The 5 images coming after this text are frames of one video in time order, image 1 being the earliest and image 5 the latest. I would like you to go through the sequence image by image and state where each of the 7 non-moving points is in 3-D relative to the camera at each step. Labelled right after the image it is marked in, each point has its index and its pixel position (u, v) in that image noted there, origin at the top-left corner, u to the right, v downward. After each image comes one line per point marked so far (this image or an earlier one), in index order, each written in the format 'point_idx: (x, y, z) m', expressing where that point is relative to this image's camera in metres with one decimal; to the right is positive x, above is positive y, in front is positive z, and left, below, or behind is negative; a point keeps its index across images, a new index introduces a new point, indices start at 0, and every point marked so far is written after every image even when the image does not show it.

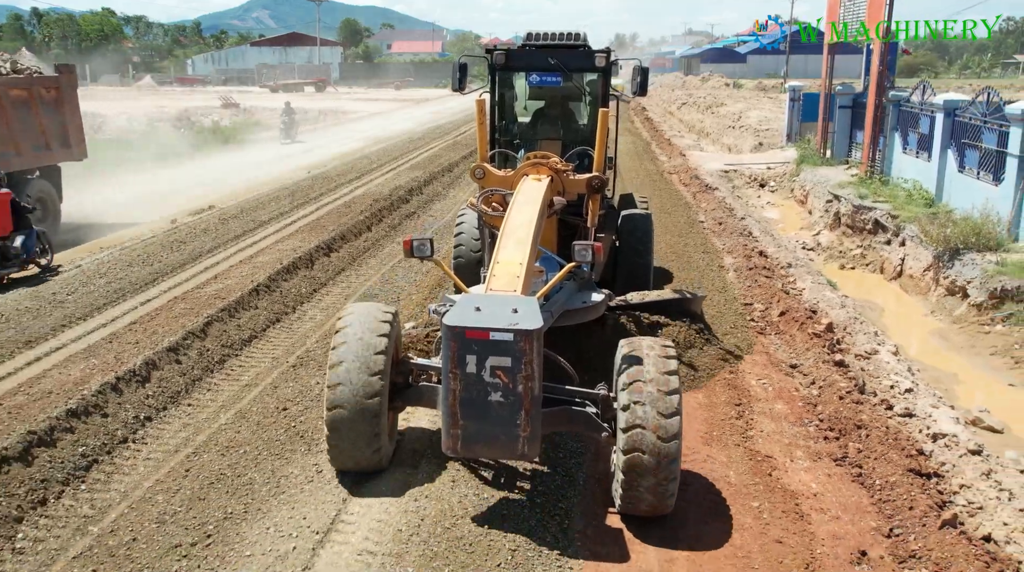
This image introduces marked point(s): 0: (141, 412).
0: (-2.6, -0.9, +6.7) m
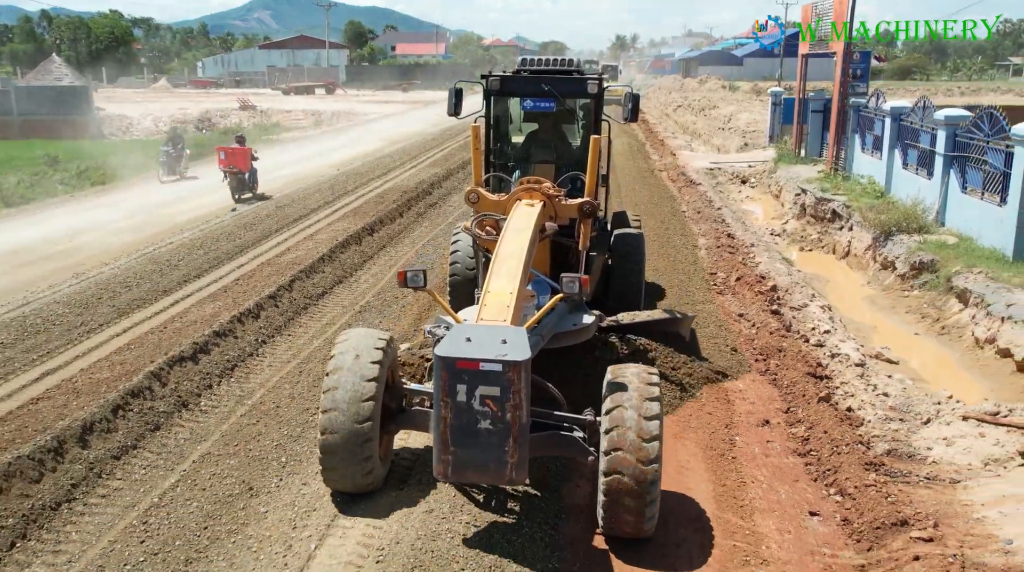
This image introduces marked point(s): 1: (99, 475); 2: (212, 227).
0: (-2.4, -0.5, +9.2) m
1: (-2.7, -1.2, +6.2) m
2: (-4.6, +0.9, +14.4) m
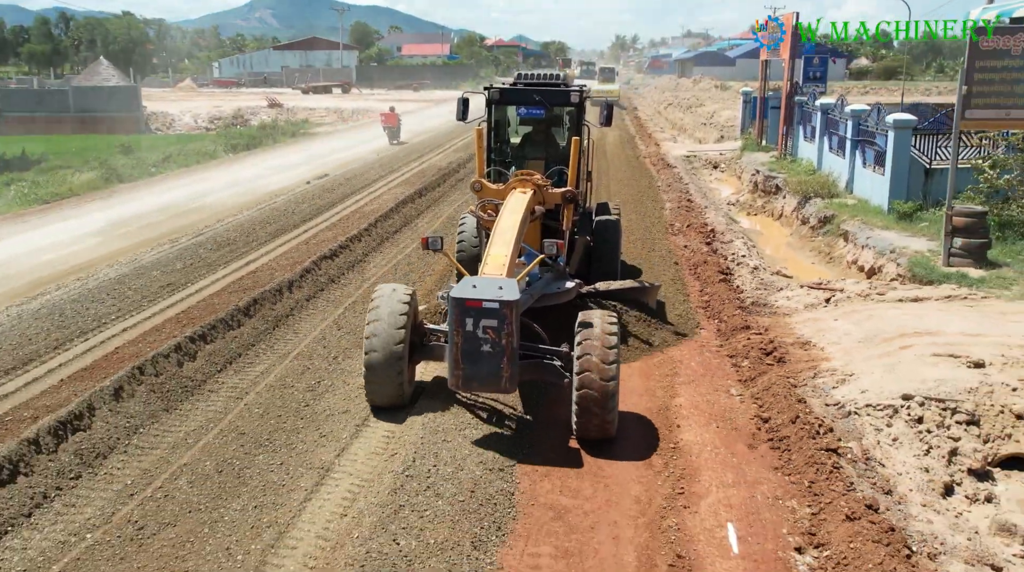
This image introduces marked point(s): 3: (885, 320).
0: (-2.2, +0.5, +14.2) m
1: (-2.5, -0.2, +11.2) m
2: (-4.3, +1.9, +19.3) m
3: (+4.2, -0.4, +10.6) m
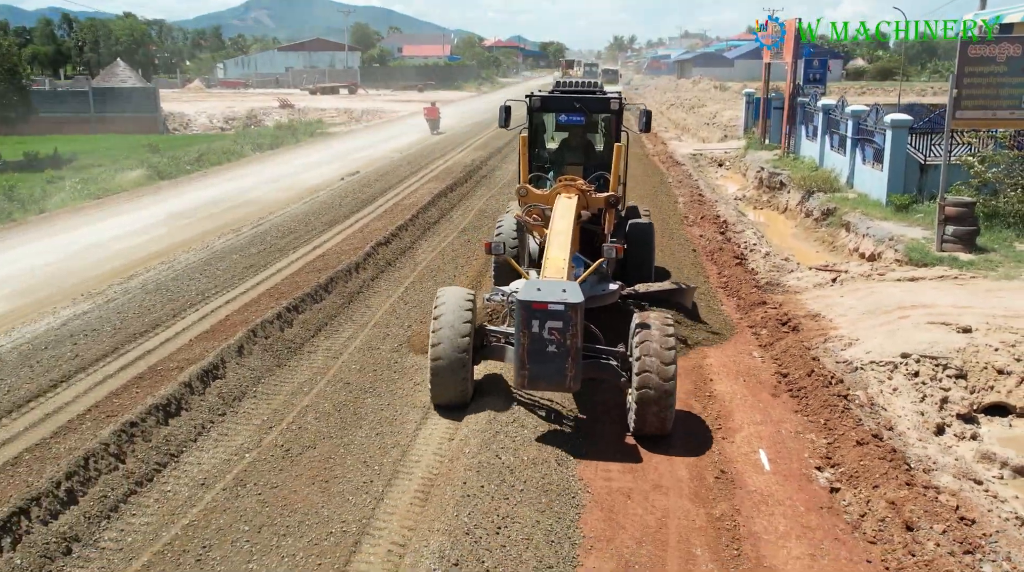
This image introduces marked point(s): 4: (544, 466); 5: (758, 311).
0: (-1.6, +0.8, +15.6) m
1: (-1.9, 0.0, +12.6) m
2: (-3.8, +2.1, +20.8) m
3: (+4.7, -0.1, +12.0) m
4: (+0.2, -1.4, +7.2) m
5: (+3.1, -0.3, +12.1) m
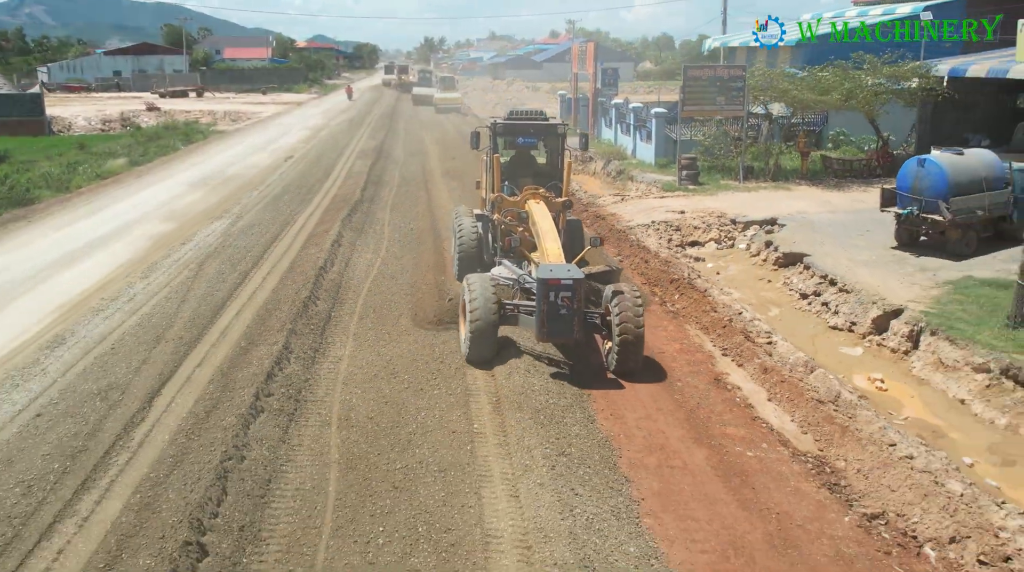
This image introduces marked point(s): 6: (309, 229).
0: (-3.7, +2.6, +25.3) m
1: (-3.3, +1.8, +22.3) m
2: (-6.8, +3.8, +29.9) m
3: (+3.3, +2.0, +23.0) m
4: (-0.1, +0.5, +17.4) m
5: (+1.7, +1.7, +22.8) m
6: (-4.0, +1.3, +19.1) m
